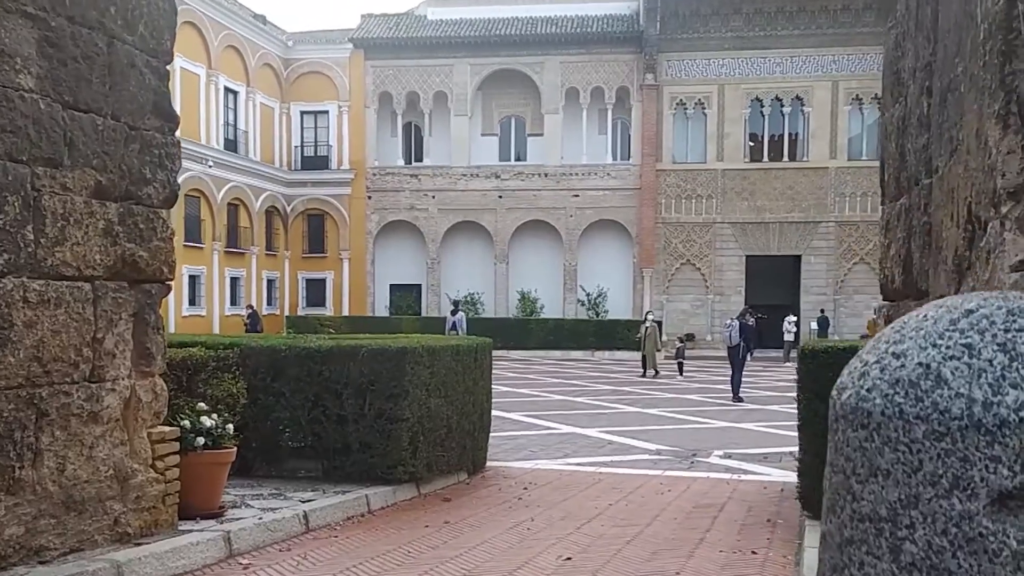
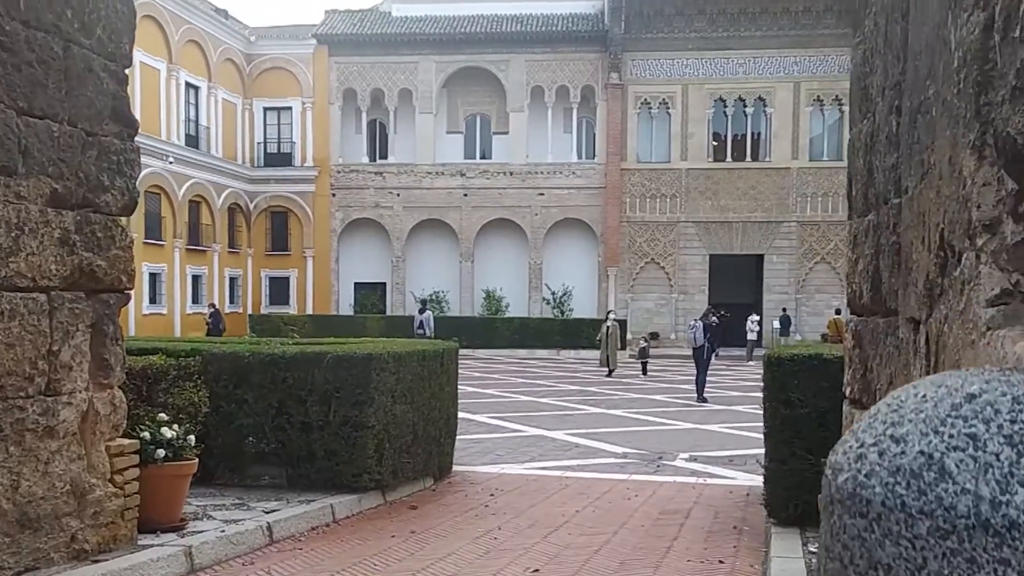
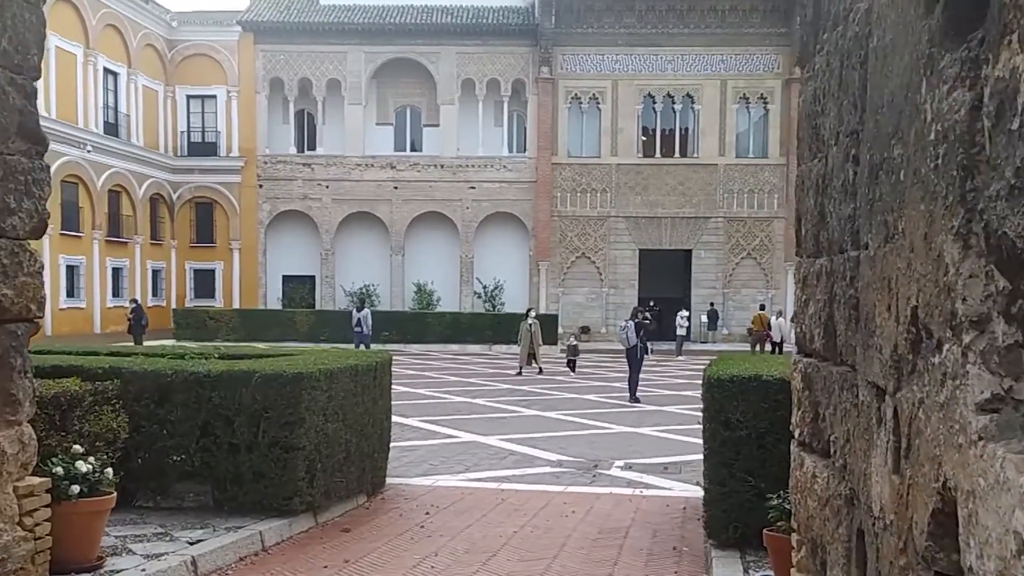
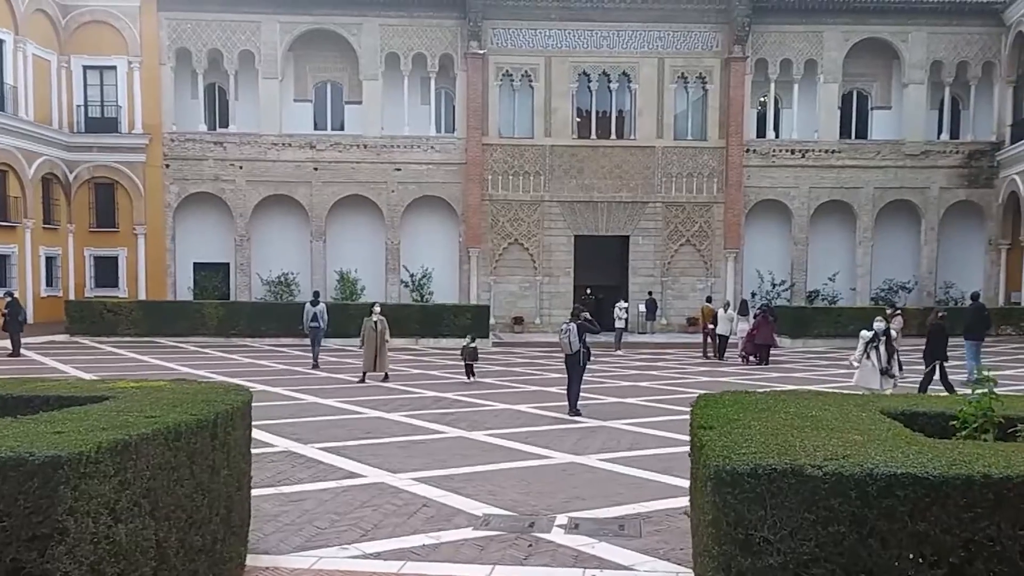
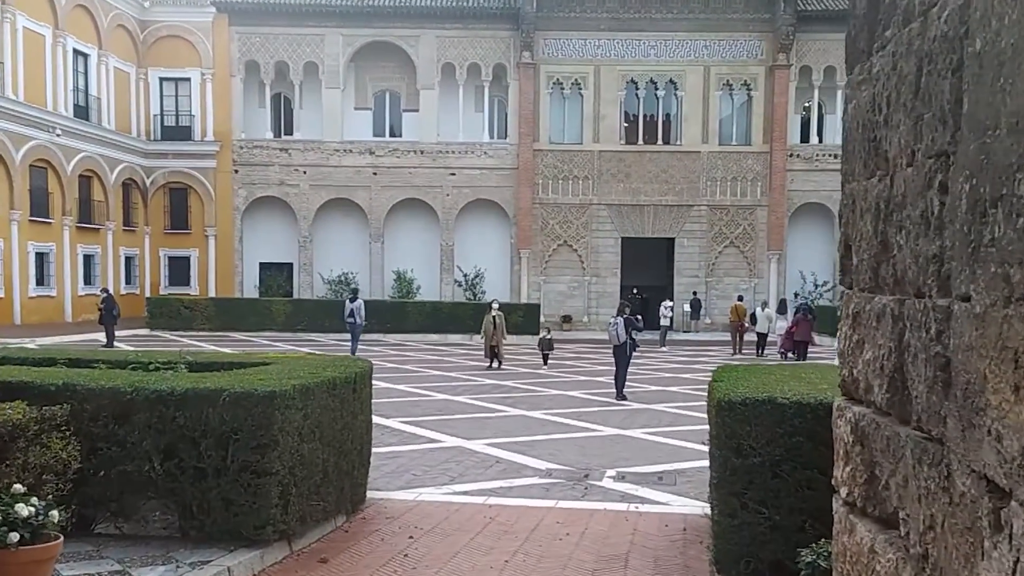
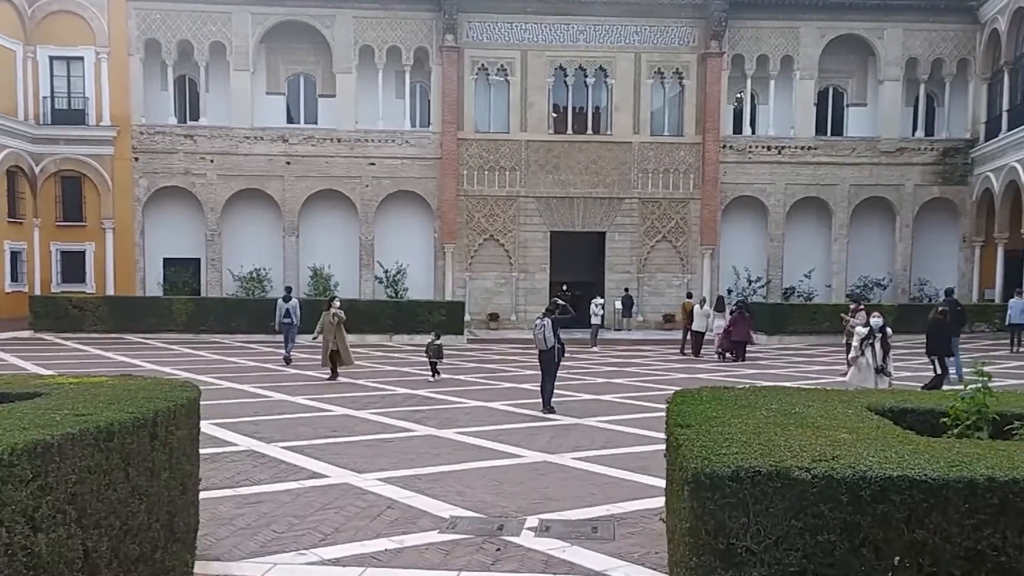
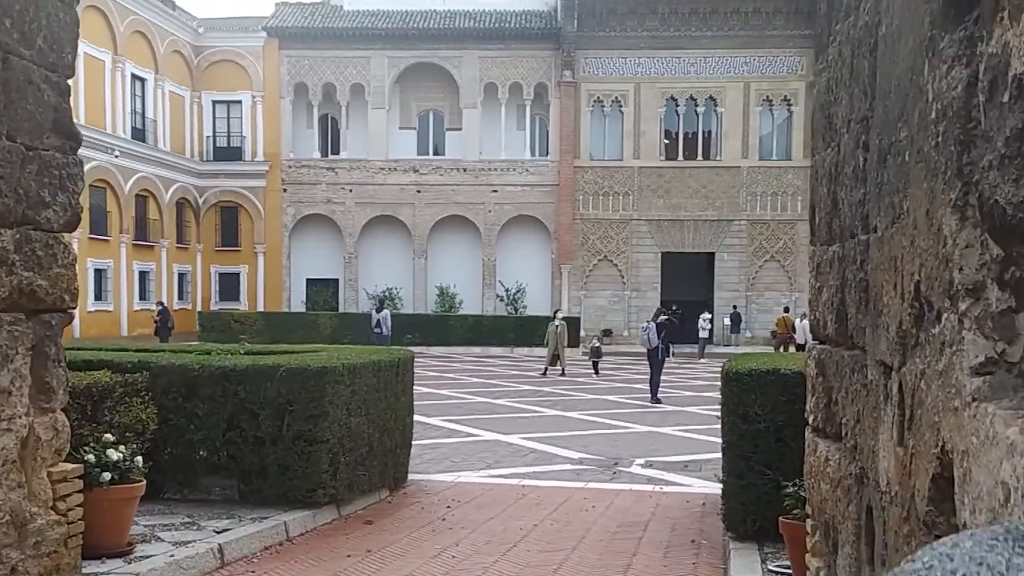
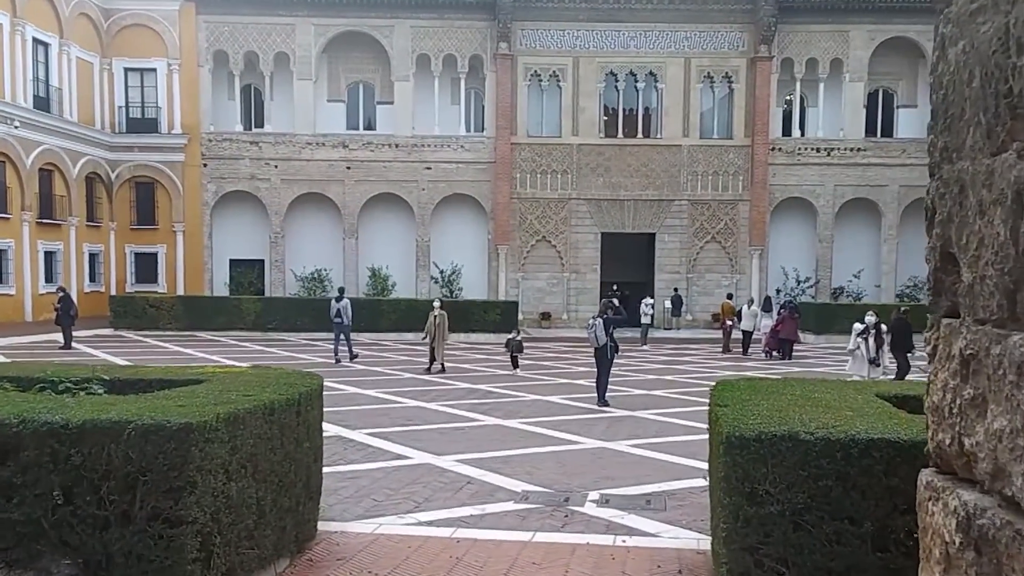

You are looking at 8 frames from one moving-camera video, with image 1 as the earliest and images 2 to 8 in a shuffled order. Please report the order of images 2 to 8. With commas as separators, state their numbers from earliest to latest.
2, 7, 3, 5, 8, 4, 6
